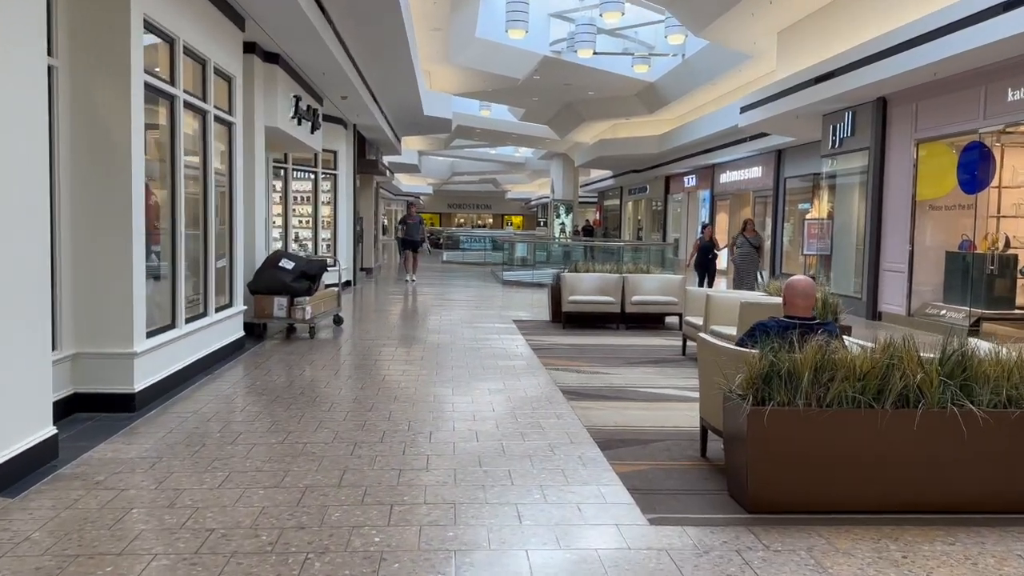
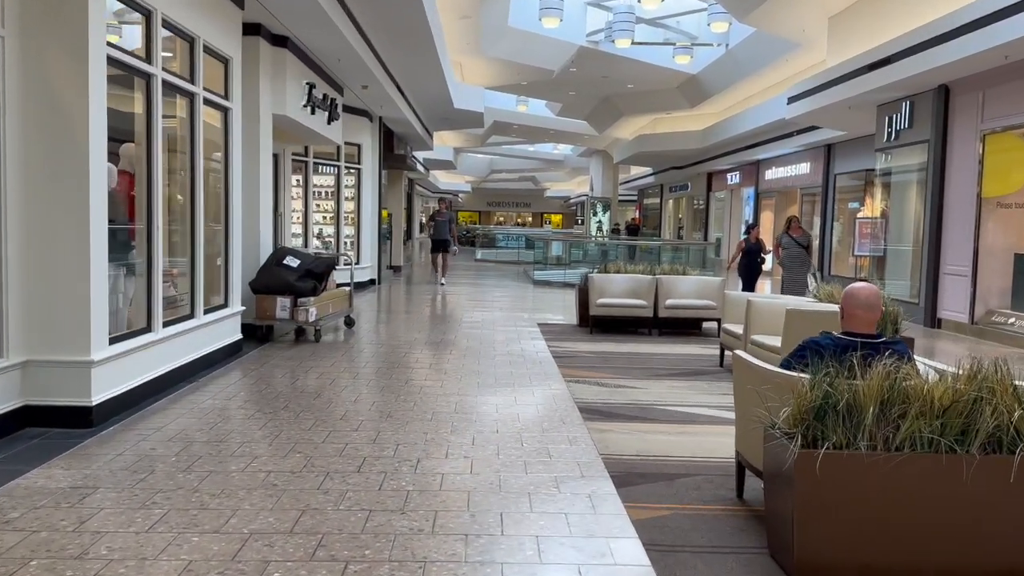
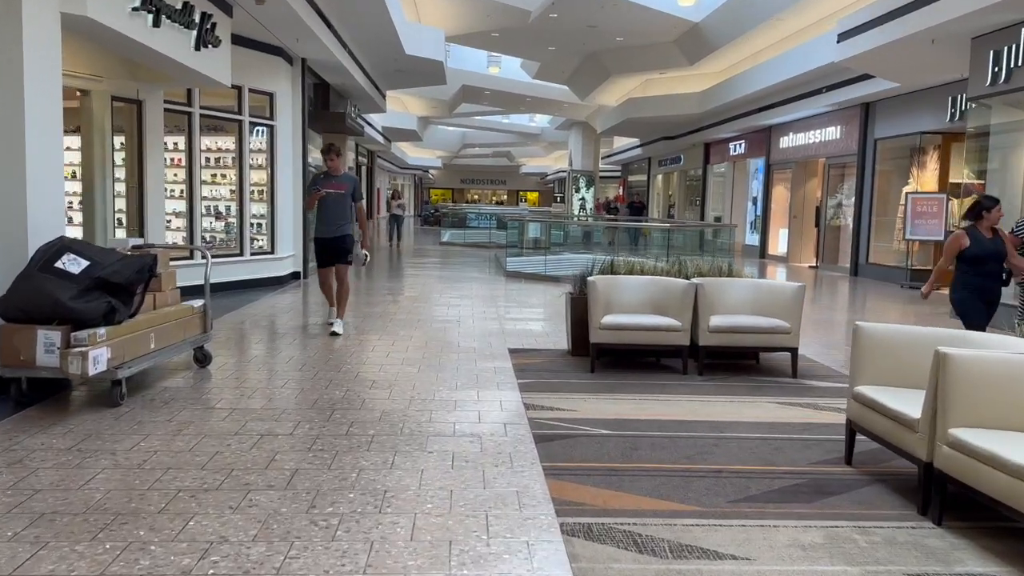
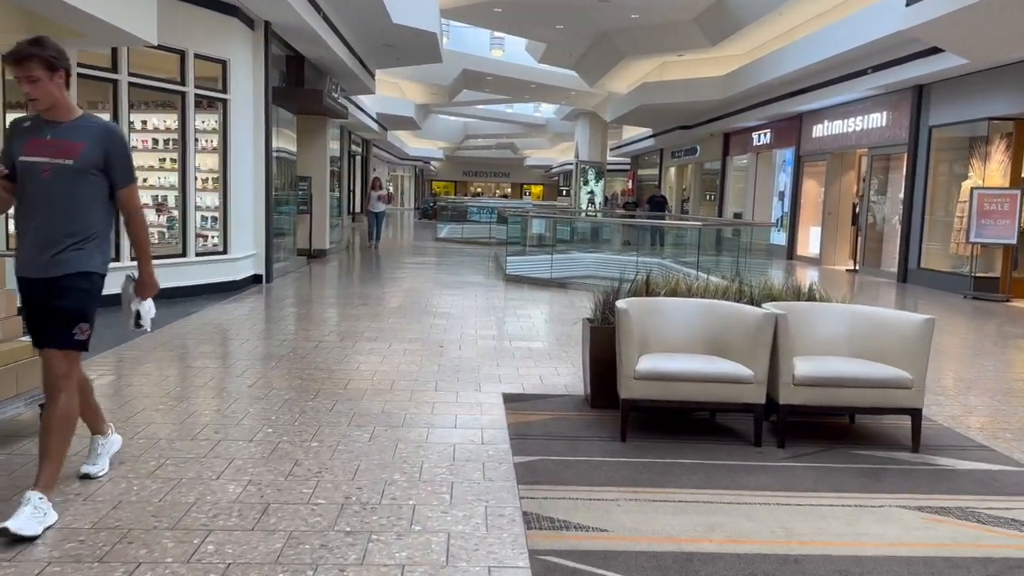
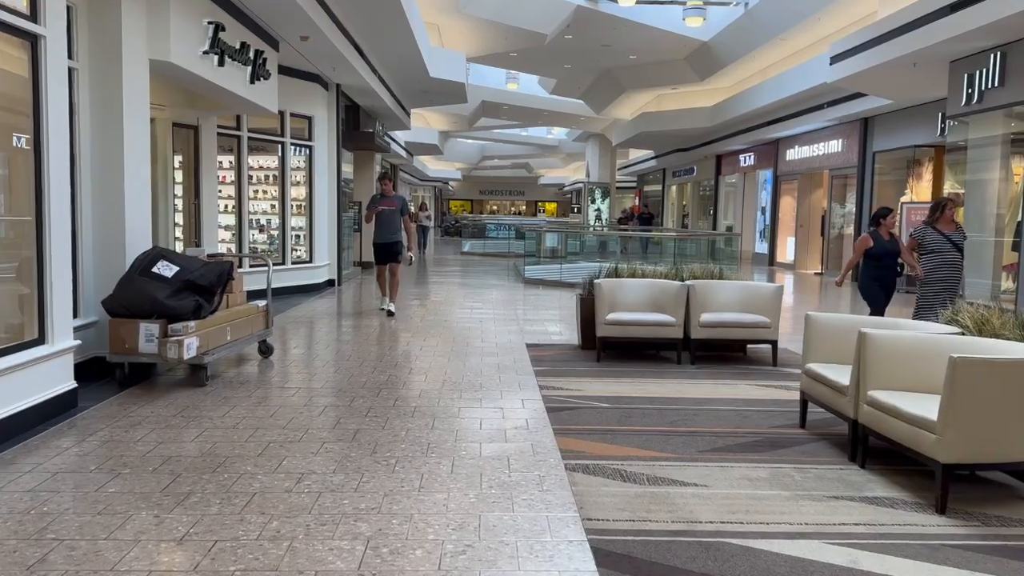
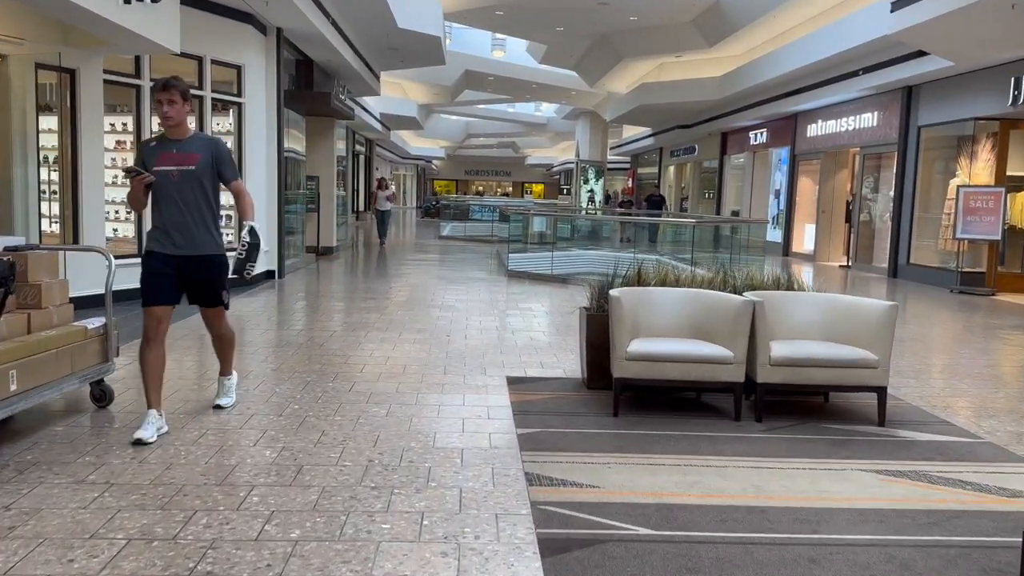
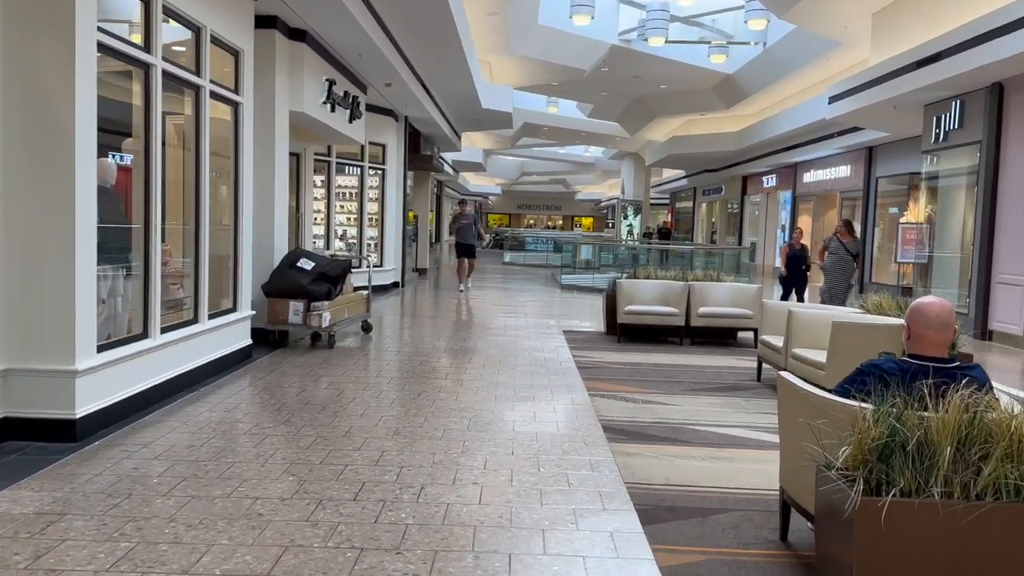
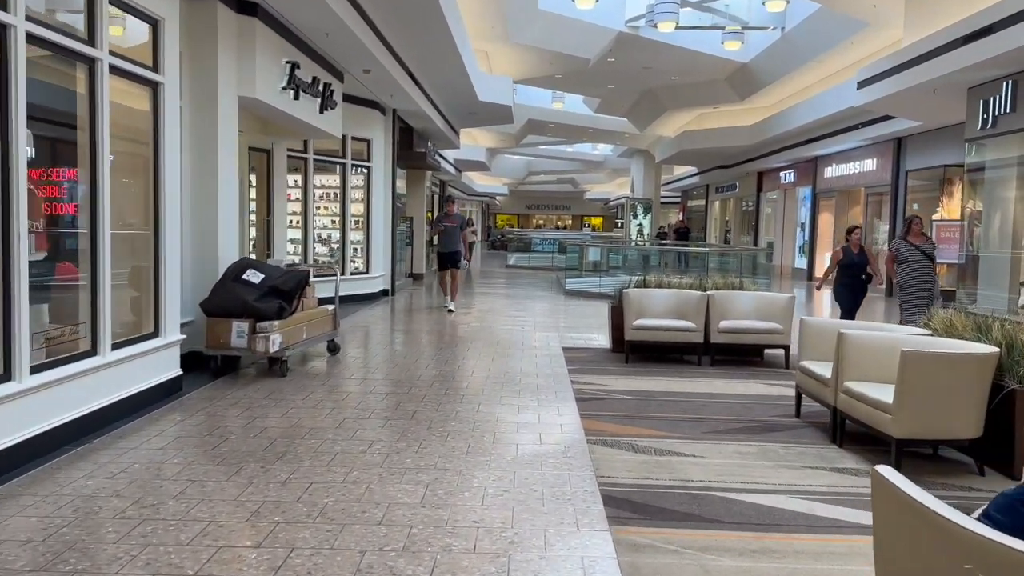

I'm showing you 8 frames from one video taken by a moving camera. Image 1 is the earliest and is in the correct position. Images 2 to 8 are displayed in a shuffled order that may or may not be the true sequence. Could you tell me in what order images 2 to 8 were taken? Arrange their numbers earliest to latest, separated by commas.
2, 7, 8, 5, 3, 6, 4
